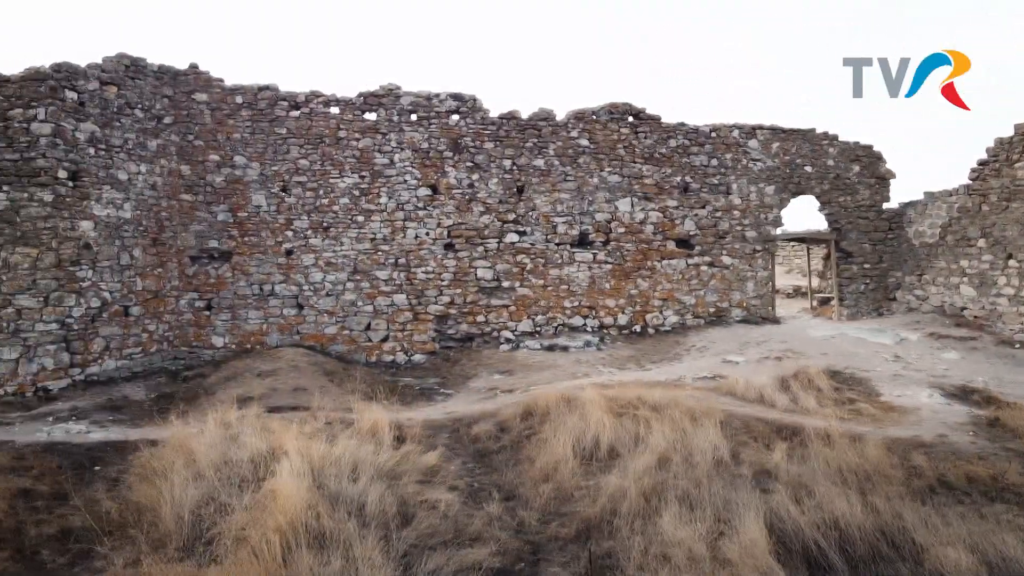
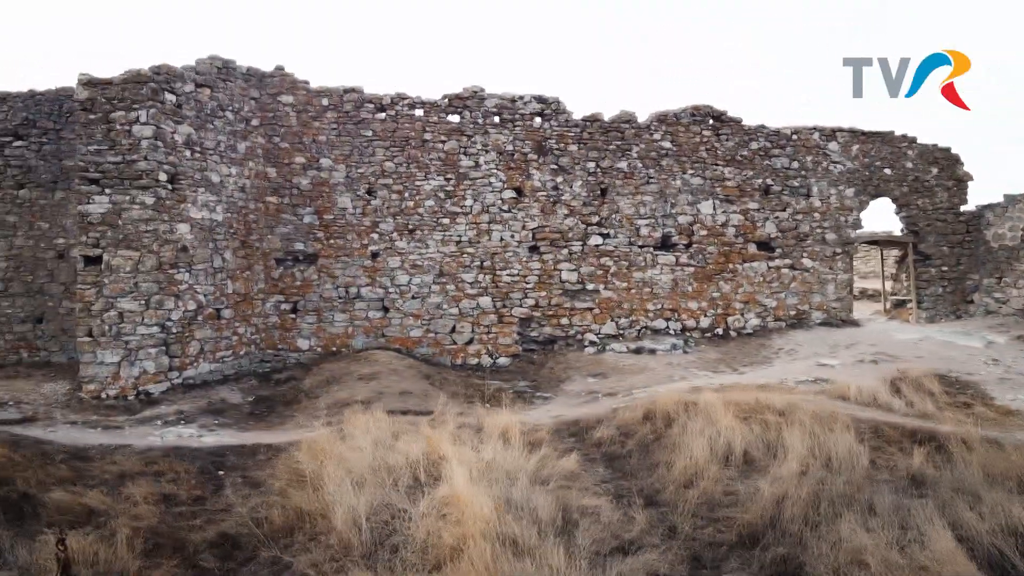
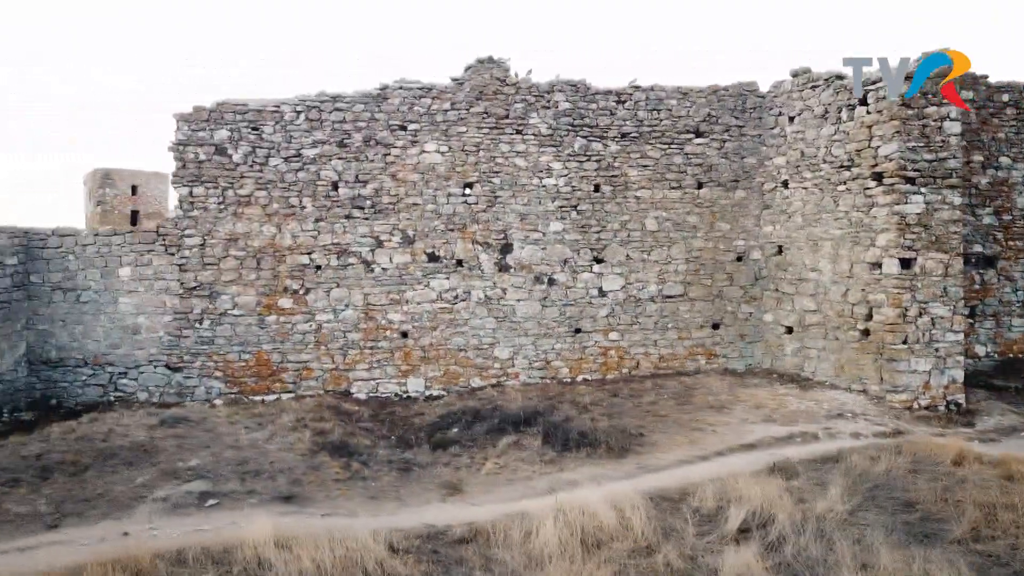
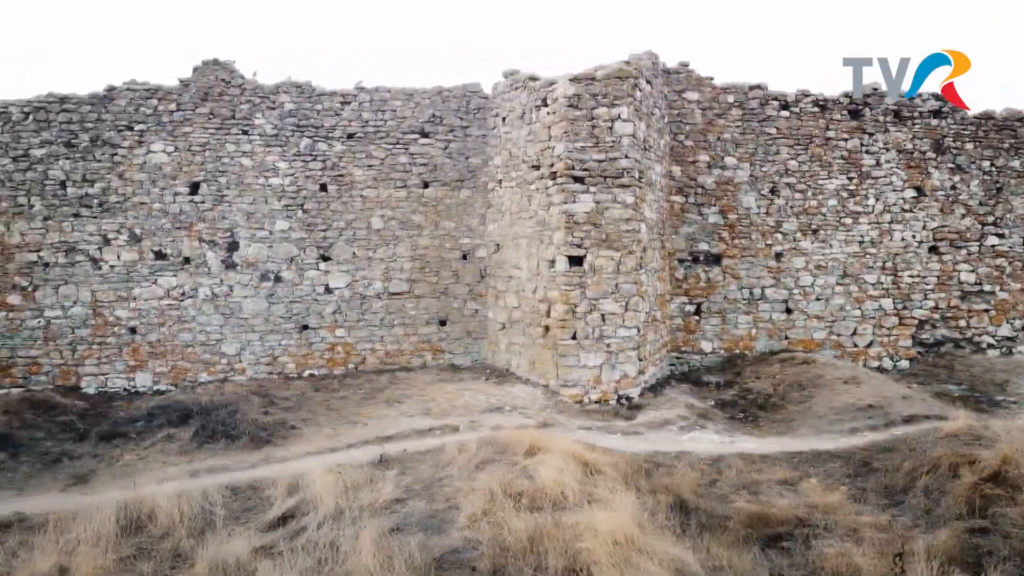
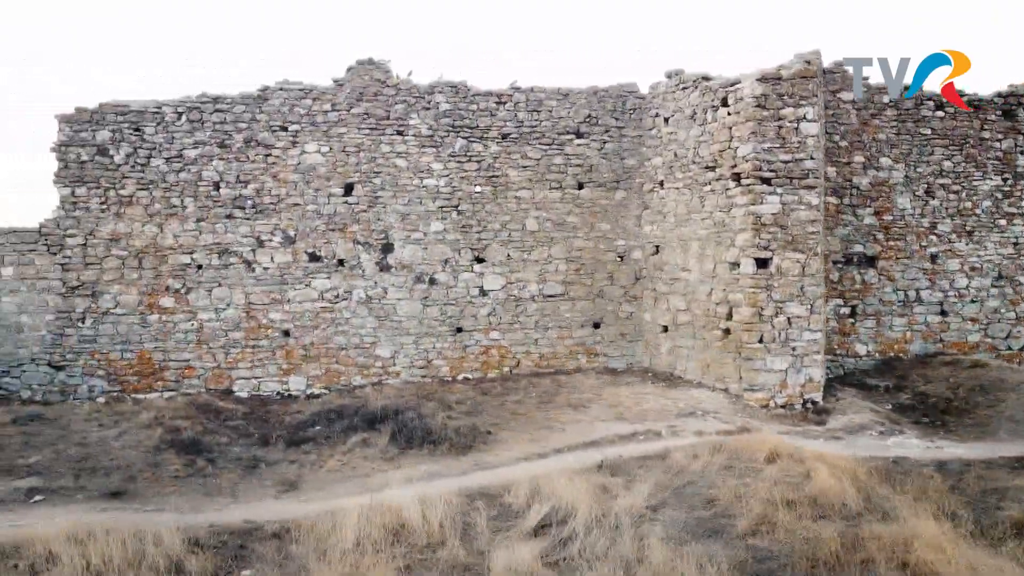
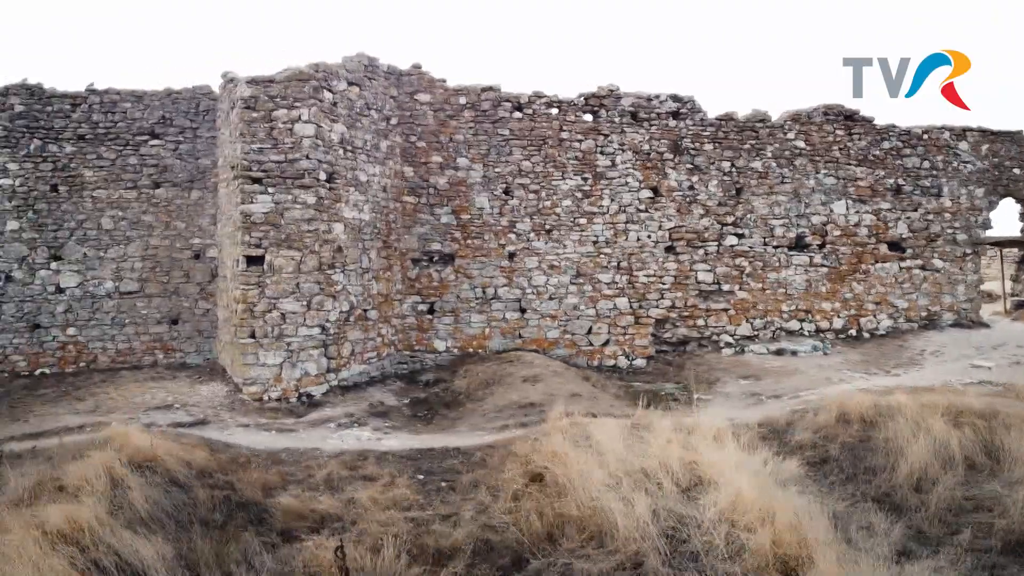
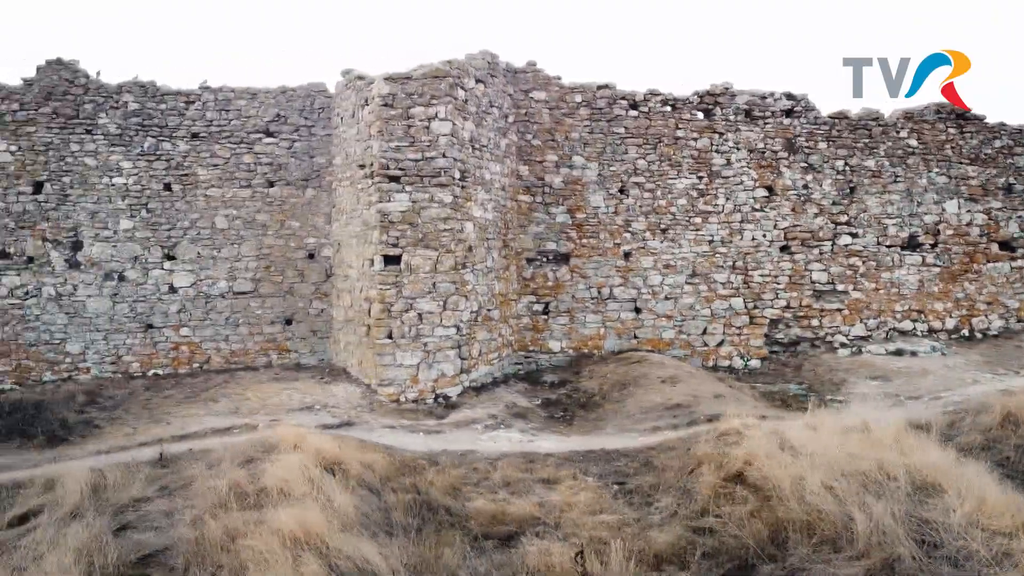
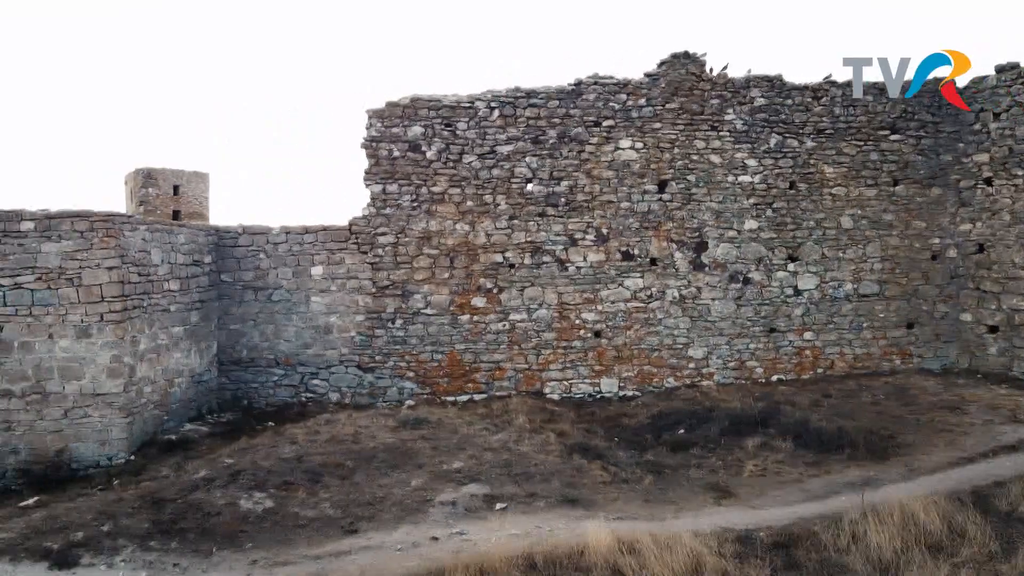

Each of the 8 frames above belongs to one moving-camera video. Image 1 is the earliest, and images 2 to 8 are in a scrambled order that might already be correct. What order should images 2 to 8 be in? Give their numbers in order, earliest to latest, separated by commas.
2, 6, 7, 4, 5, 3, 8
